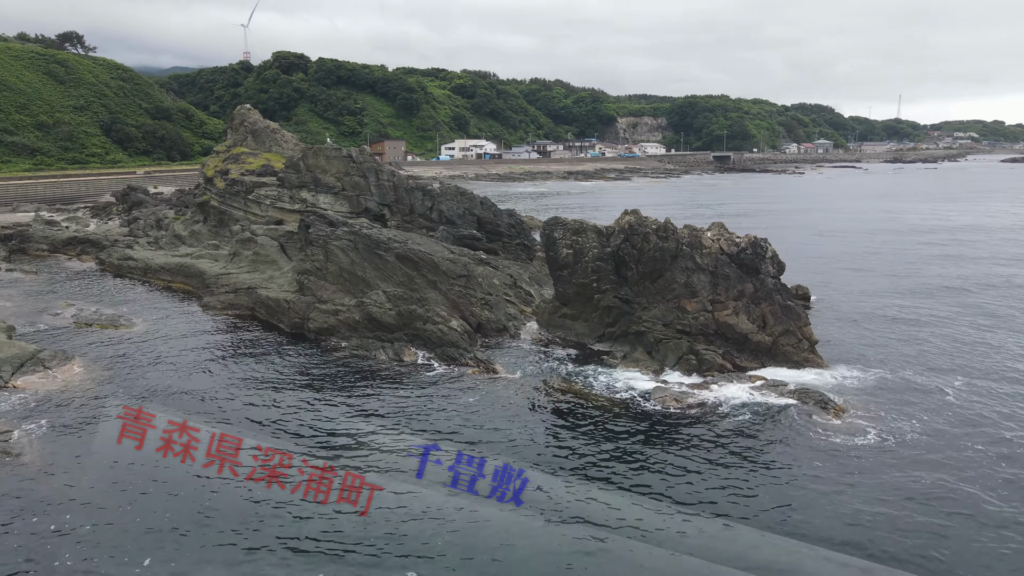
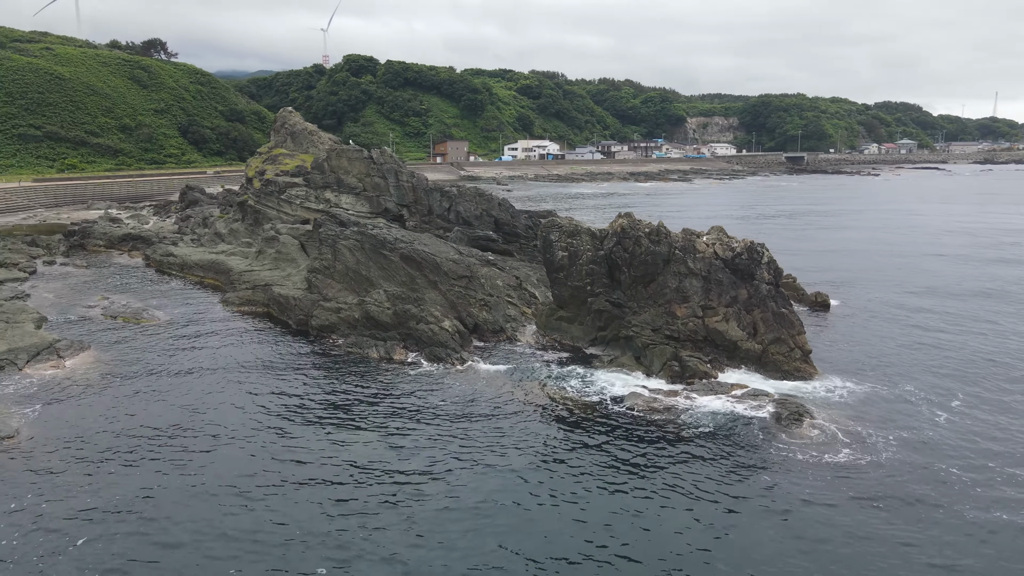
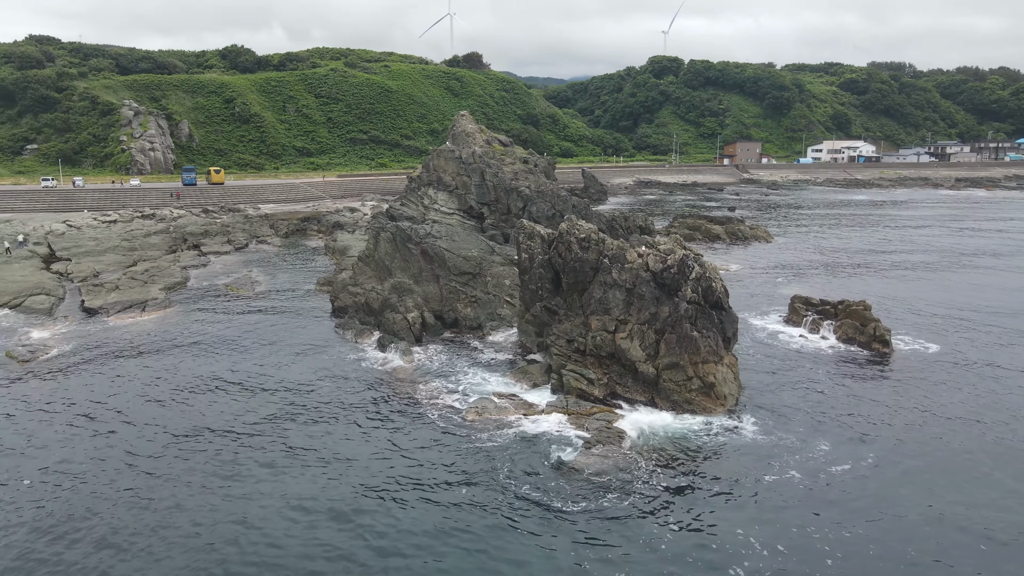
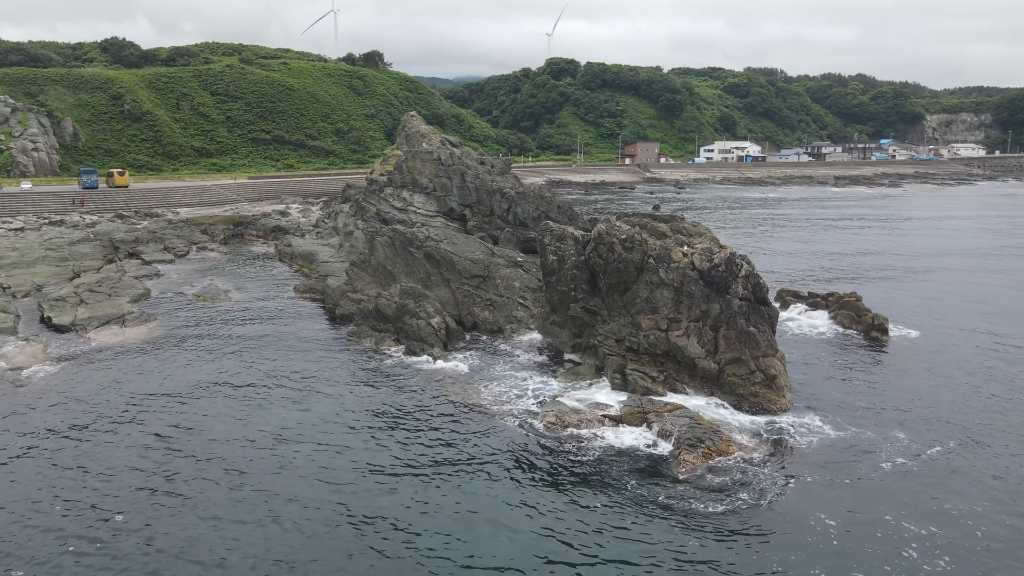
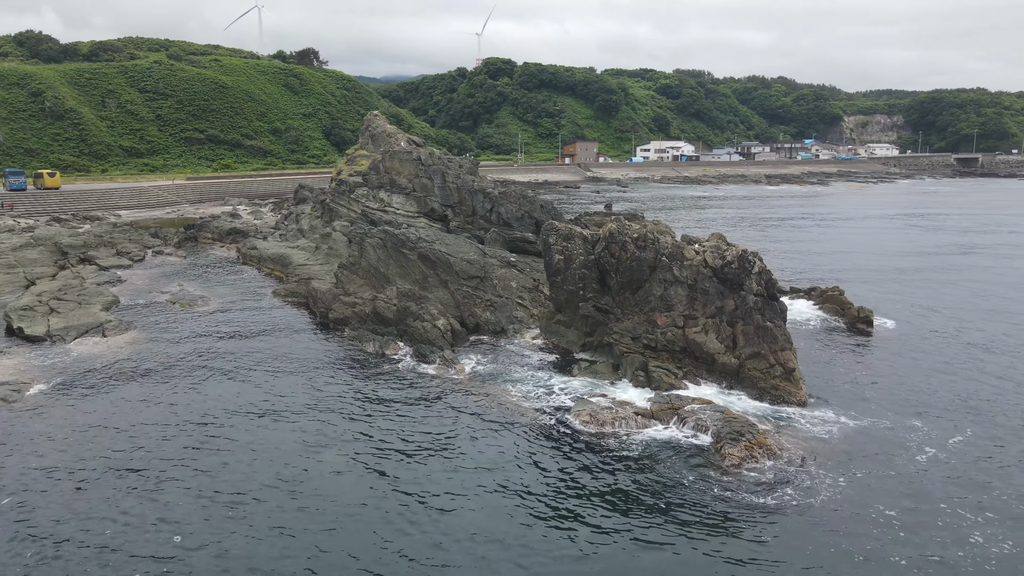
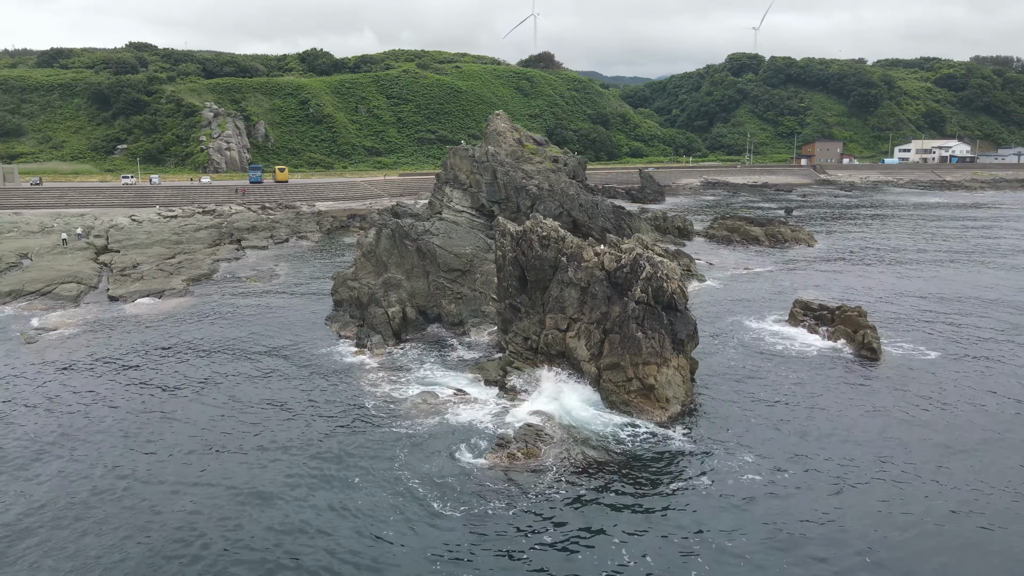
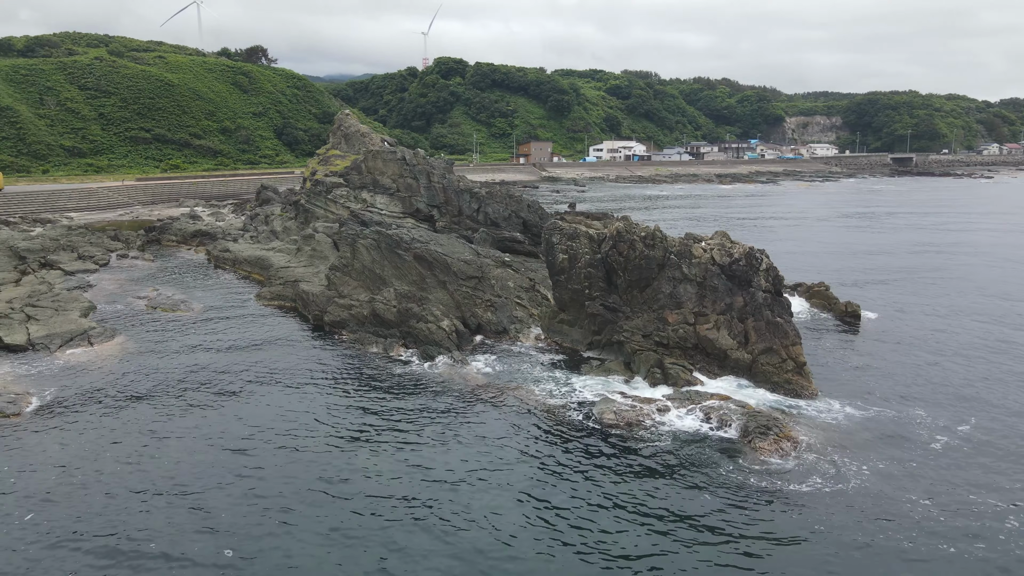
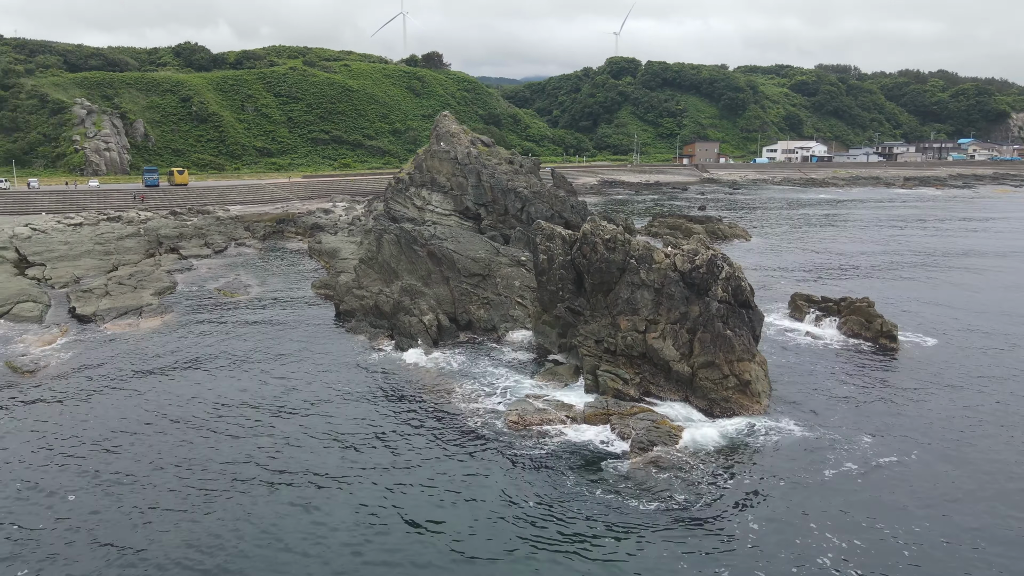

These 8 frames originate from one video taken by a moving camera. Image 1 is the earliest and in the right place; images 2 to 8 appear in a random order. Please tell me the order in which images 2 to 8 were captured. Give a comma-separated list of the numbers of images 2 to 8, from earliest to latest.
2, 7, 5, 4, 8, 3, 6
